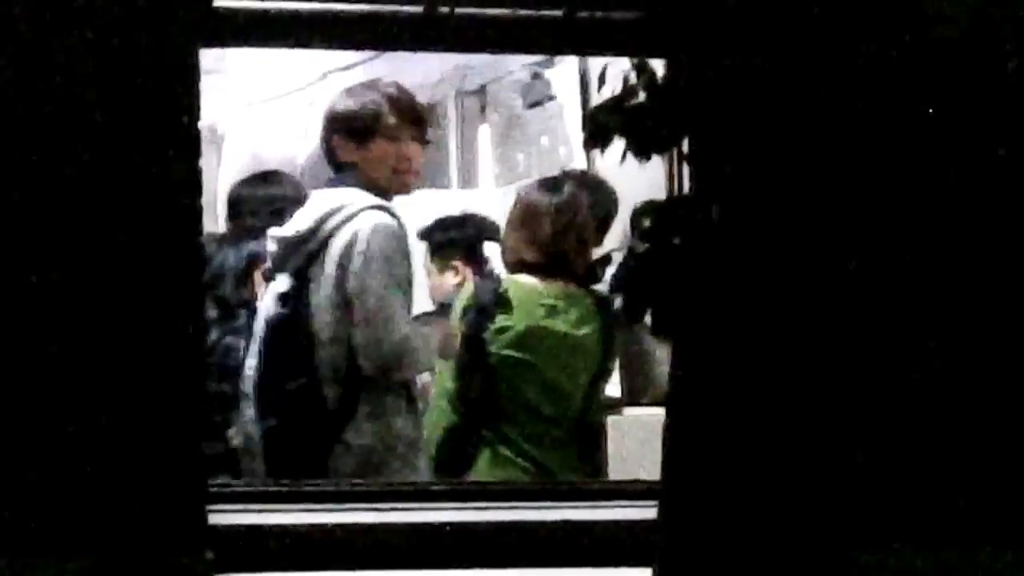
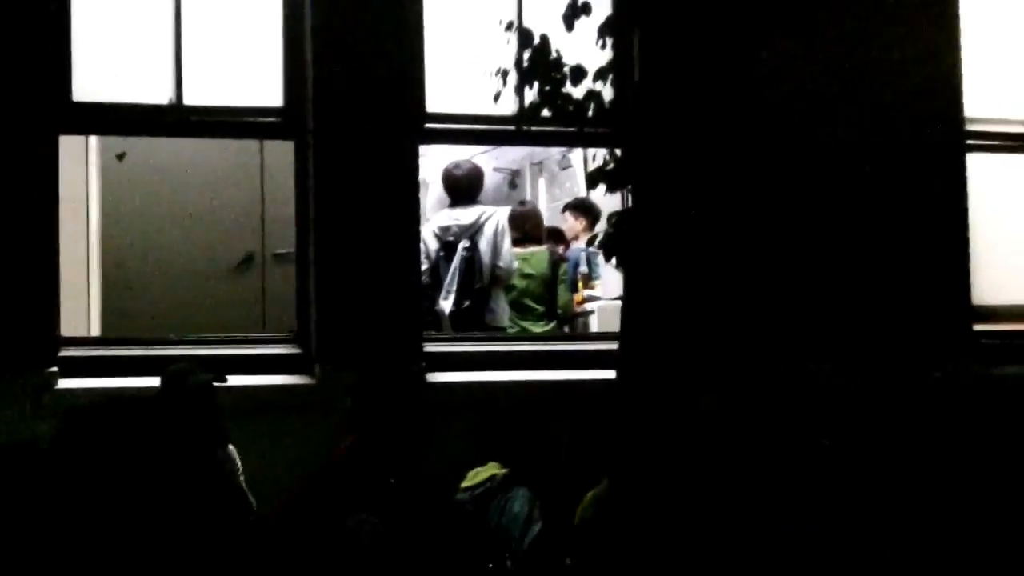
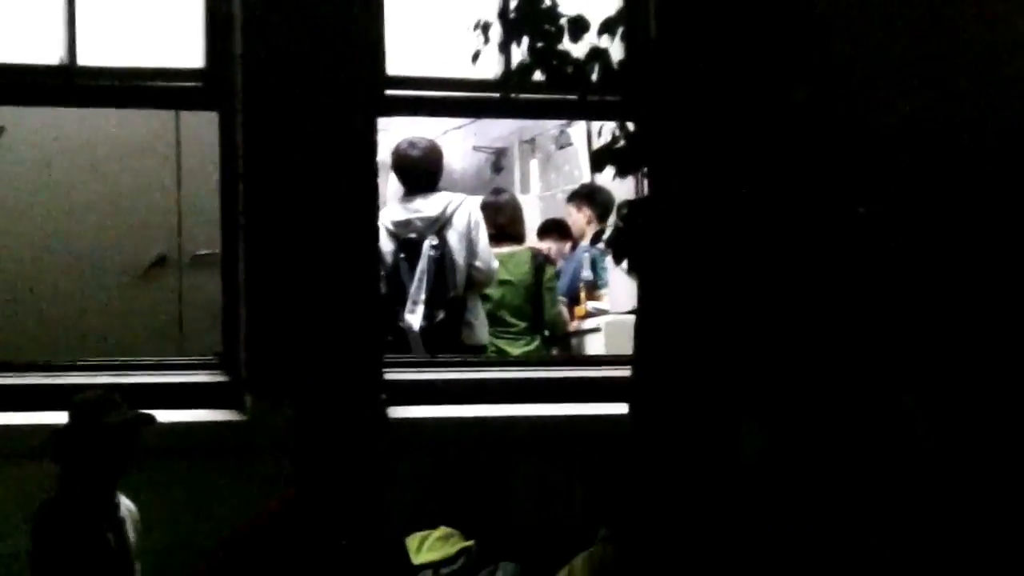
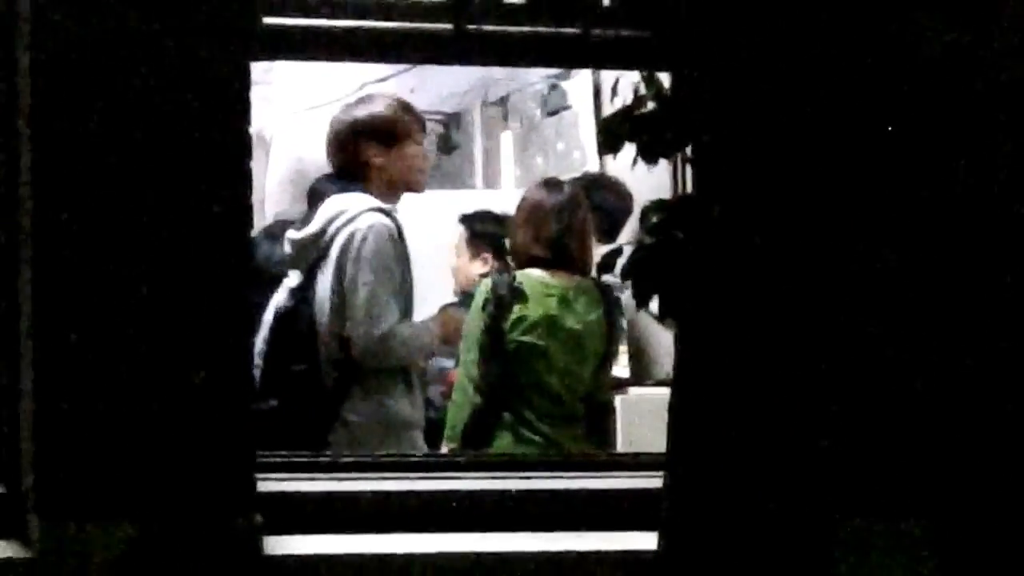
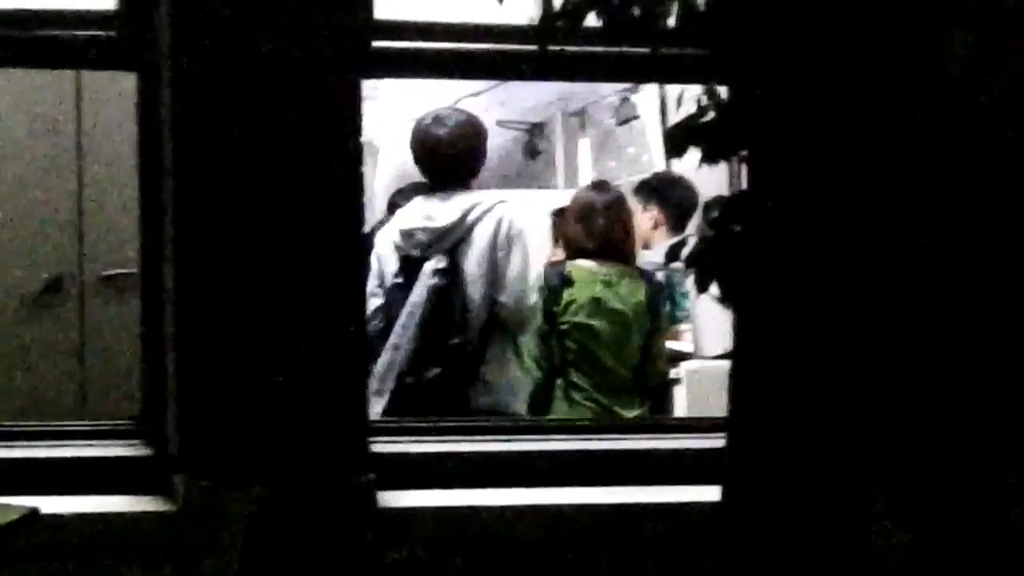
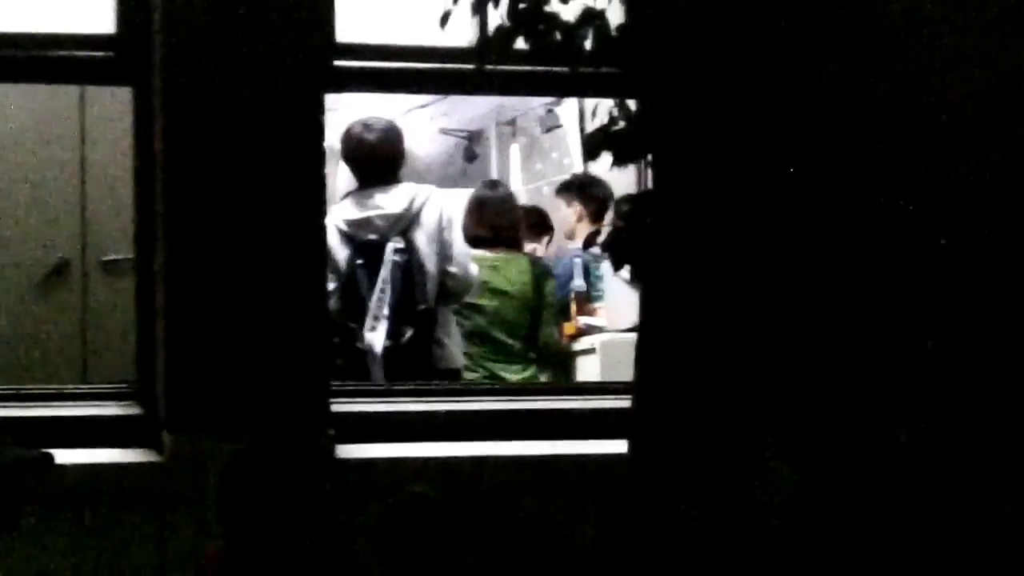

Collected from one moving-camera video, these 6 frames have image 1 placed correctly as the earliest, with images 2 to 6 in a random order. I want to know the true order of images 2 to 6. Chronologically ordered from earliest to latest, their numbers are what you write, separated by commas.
4, 5, 6, 3, 2
